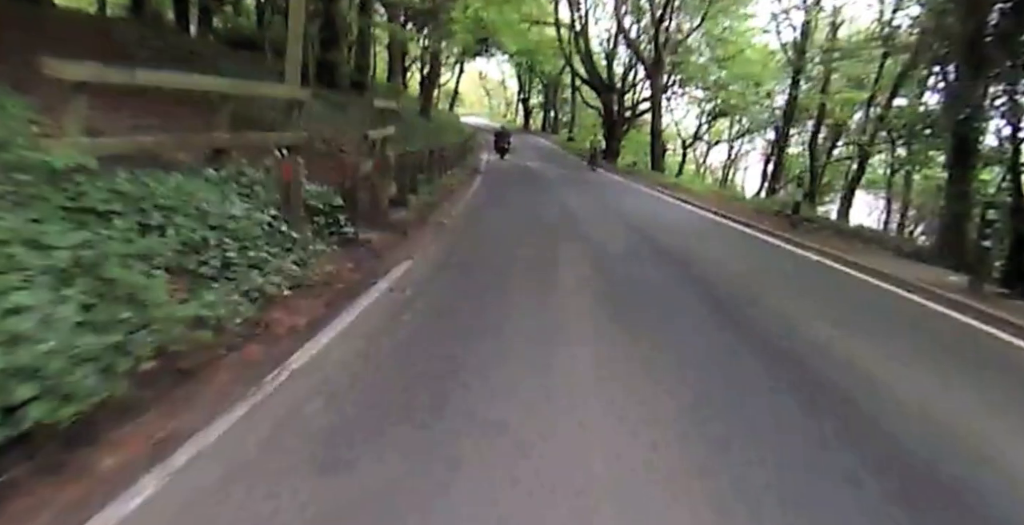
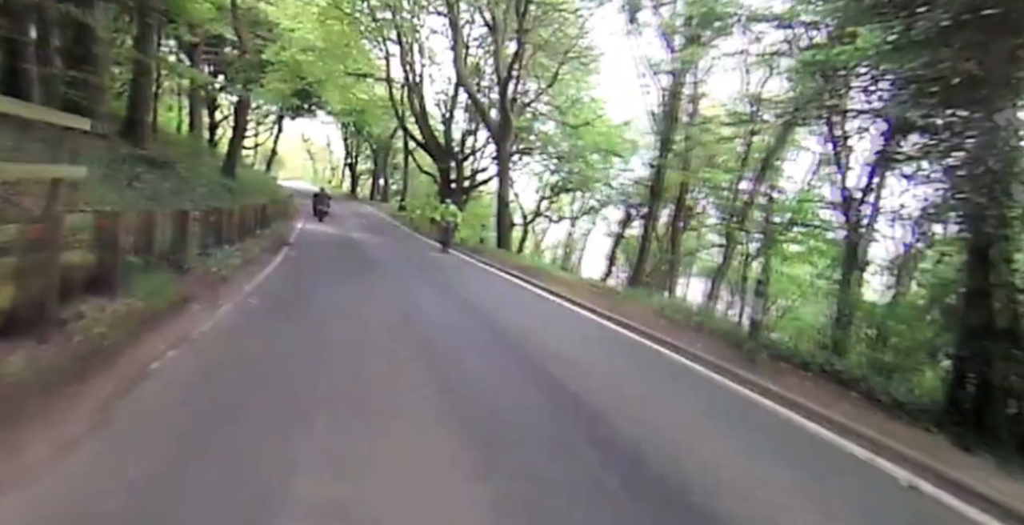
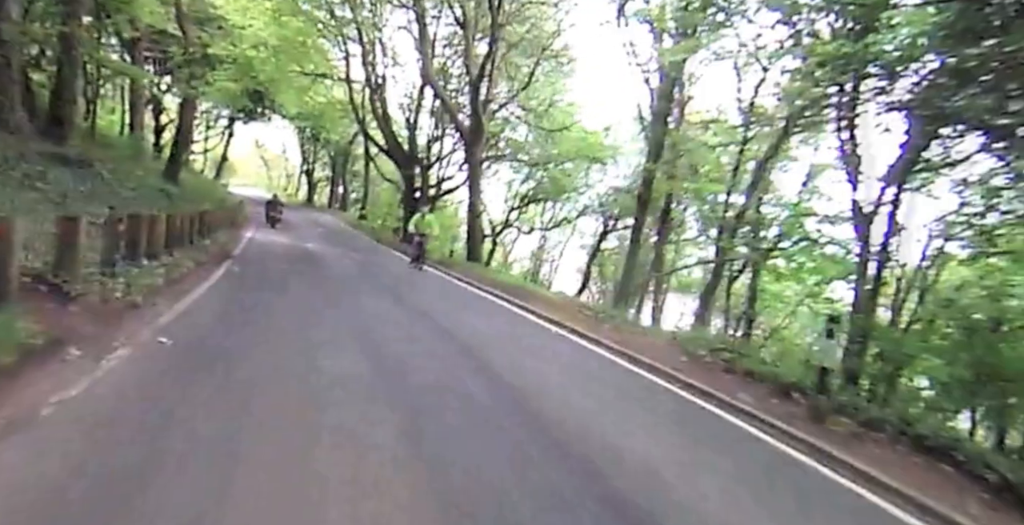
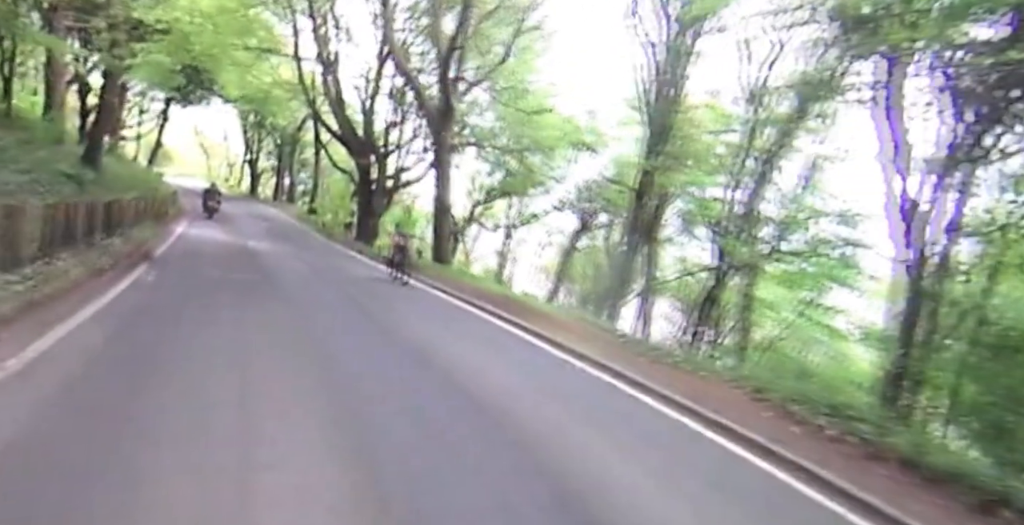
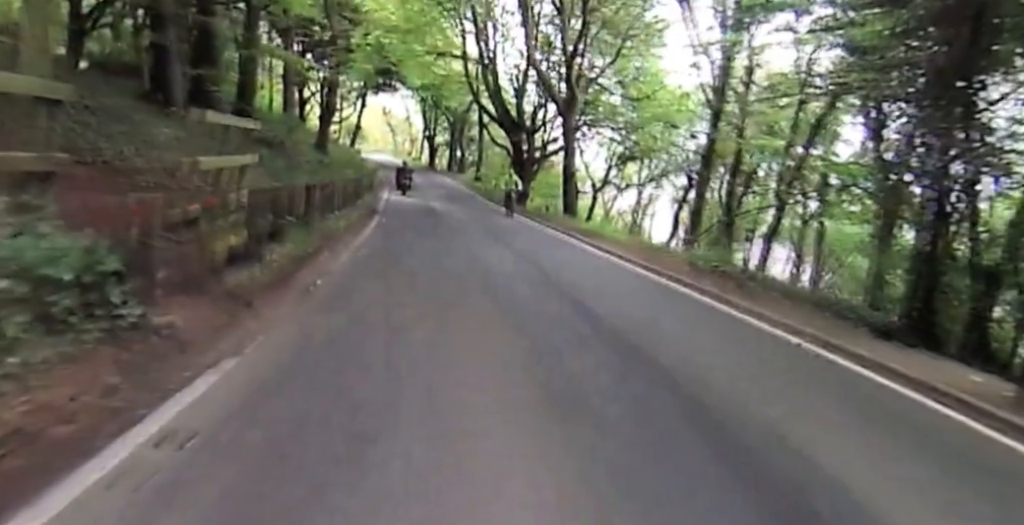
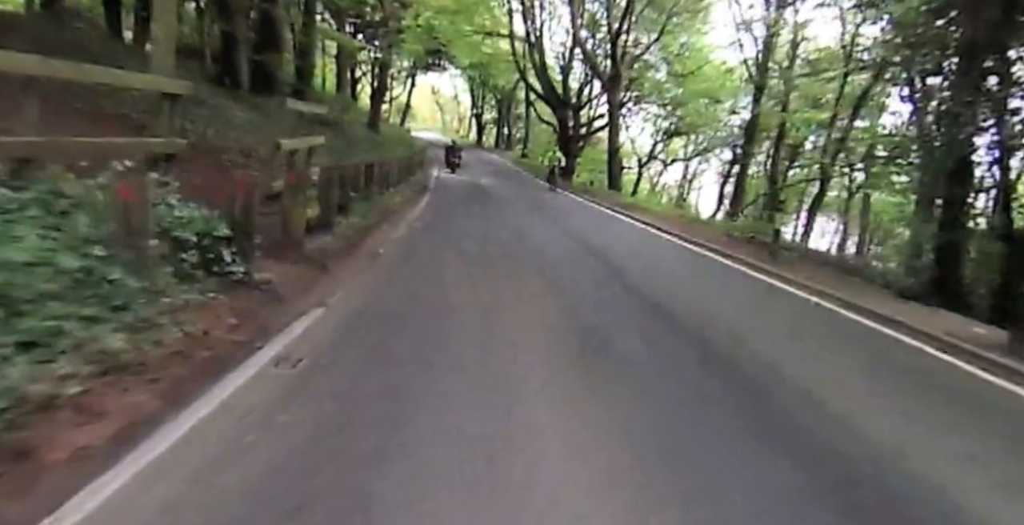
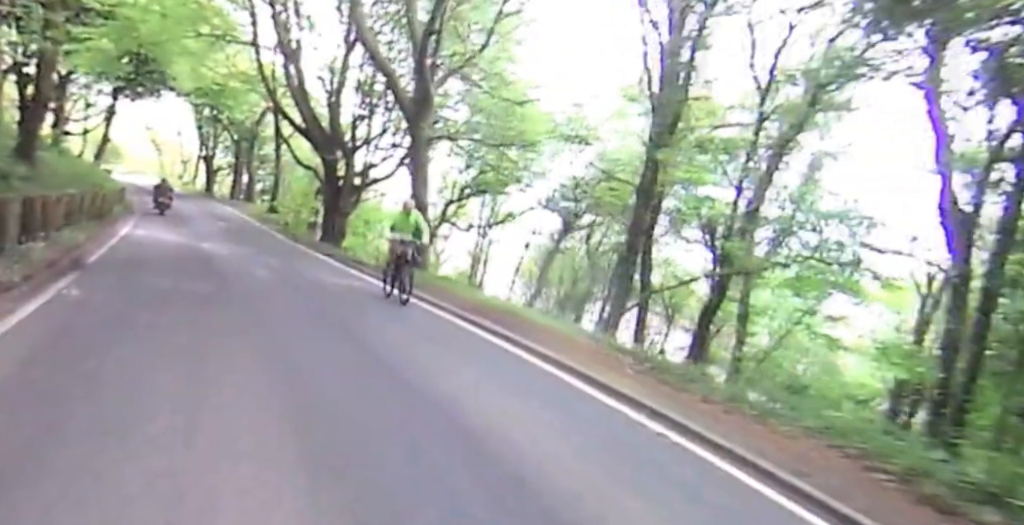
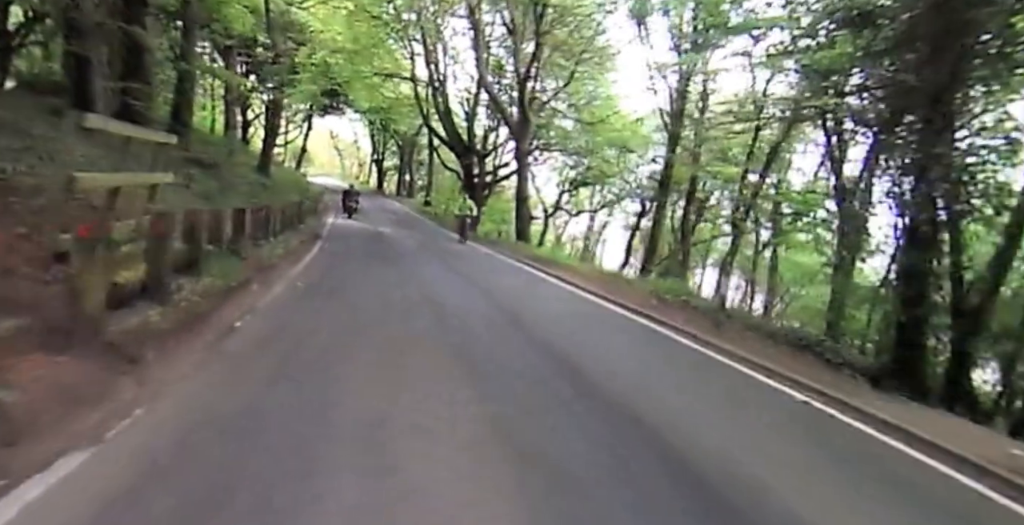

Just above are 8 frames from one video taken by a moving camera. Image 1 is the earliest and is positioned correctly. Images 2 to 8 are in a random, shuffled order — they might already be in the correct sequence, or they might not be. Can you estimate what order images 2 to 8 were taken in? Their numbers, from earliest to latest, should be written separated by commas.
6, 5, 8, 2, 3, 4, 7
